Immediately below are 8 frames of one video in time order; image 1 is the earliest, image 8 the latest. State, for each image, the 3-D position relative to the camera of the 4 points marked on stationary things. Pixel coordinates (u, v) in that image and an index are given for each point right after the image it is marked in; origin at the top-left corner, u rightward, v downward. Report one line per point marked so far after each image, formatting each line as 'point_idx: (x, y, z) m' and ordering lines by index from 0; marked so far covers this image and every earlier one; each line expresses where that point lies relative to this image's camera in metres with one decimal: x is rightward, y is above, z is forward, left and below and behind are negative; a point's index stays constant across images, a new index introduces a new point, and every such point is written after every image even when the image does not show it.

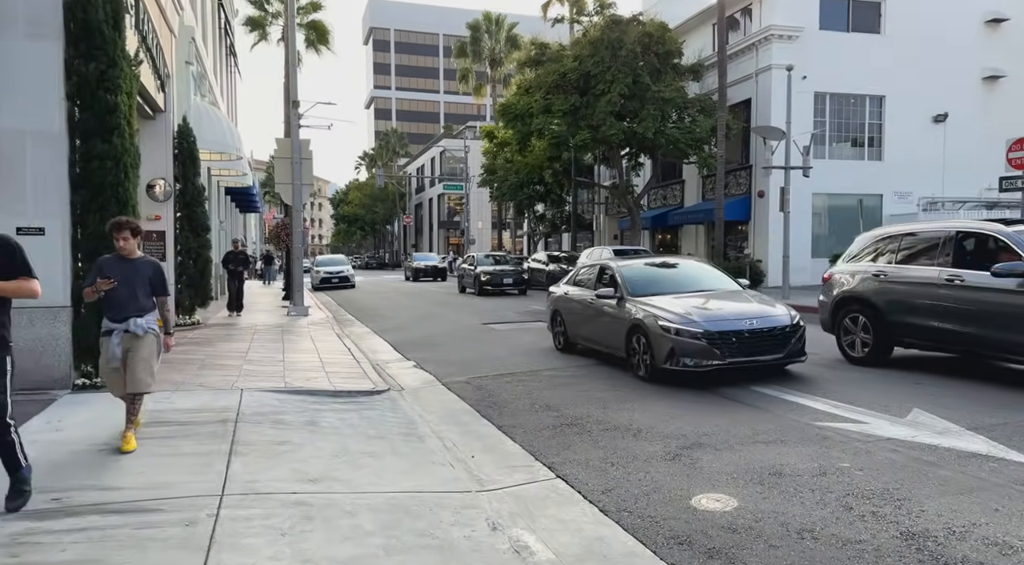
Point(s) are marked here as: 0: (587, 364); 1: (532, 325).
0: (+0.9, -1.0, +9.8) m
1: (+0.4, -0.8, +15.8) m
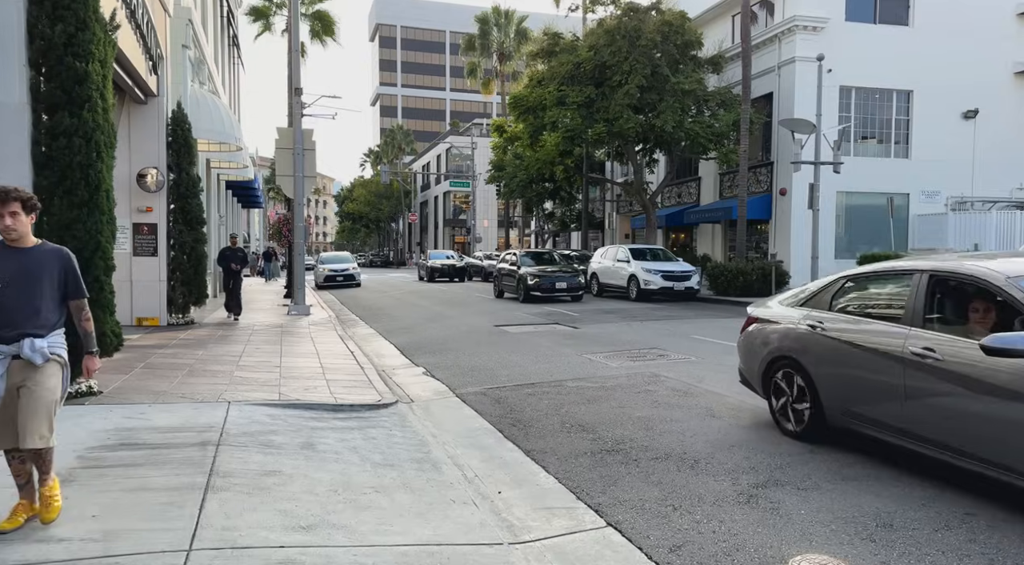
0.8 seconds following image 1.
0: (+1.2, -1.0, +8.8) m
1: (+0.7, -0.8, +14.8) m
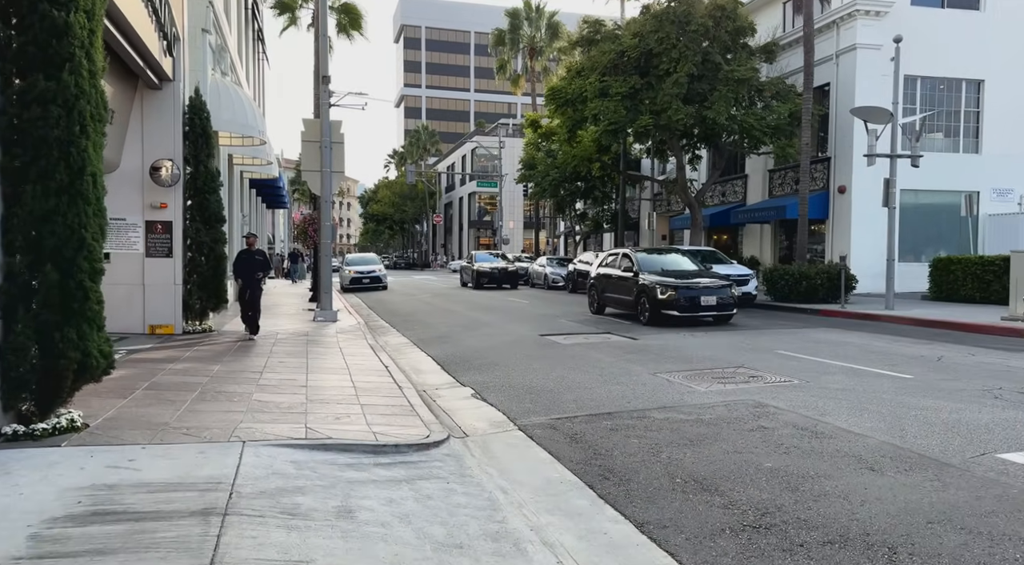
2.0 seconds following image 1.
0: (+1.8, -1.1, +7.3) m
1: (+1.5, -0.9, +13.3) m
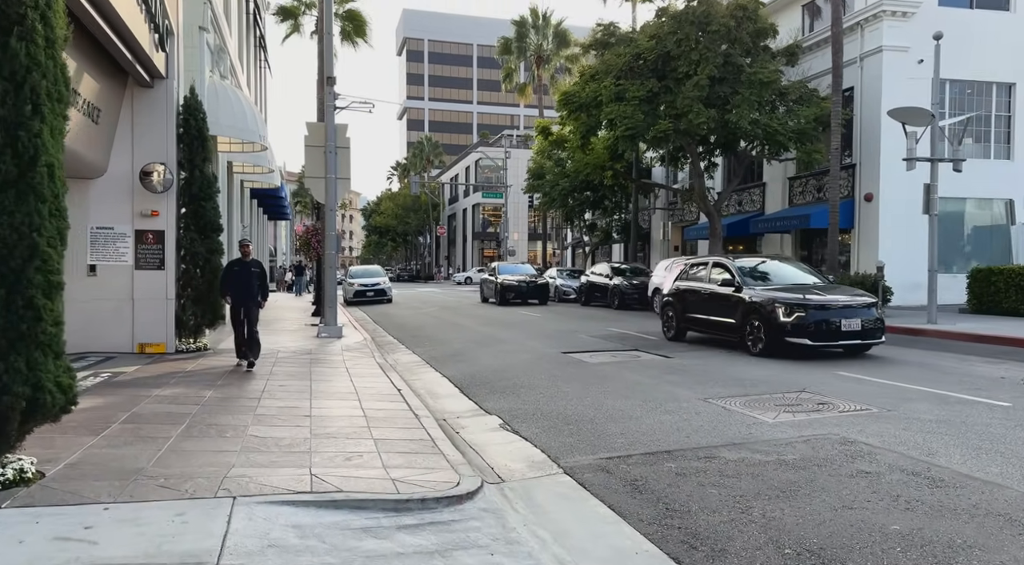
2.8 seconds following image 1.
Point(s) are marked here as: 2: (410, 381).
0: (+2.1, -1.2, +6.2) m
1: (+1.8, -1.1, +12.2) m
2: (-1.4, -1.3, +10.5) m
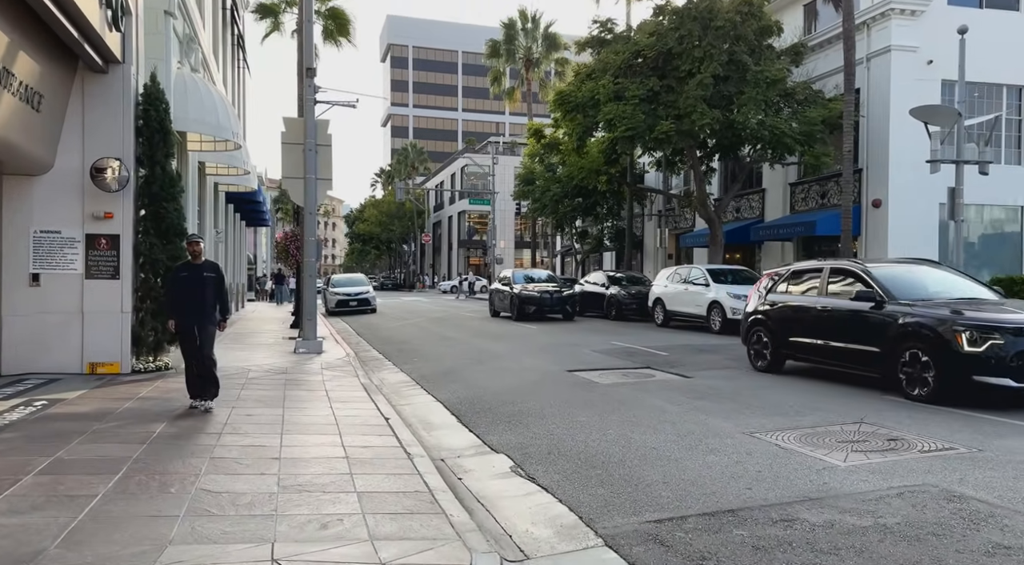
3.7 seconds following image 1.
0: (+2.3, -1.3, +5.0) m
1: (+1.8, -1.3, +11.0) m
2: (-1.3, -1.4, +9.2) m
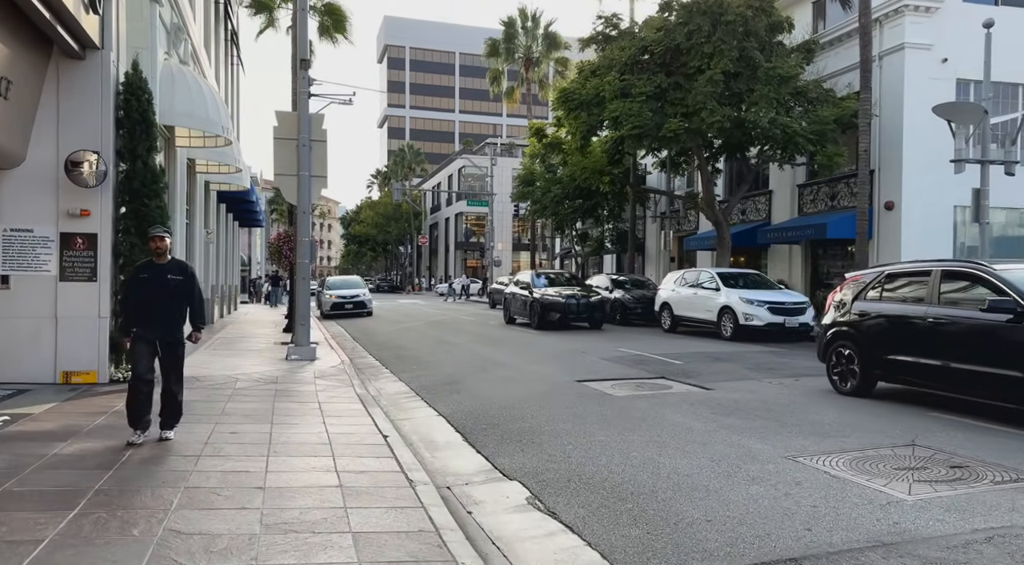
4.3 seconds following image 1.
0: (+2.4, -1.3, +4.3) m
1: (+1.9, -1.3, +10.3) m
2: (-1.2, -1.5, +8.5) m
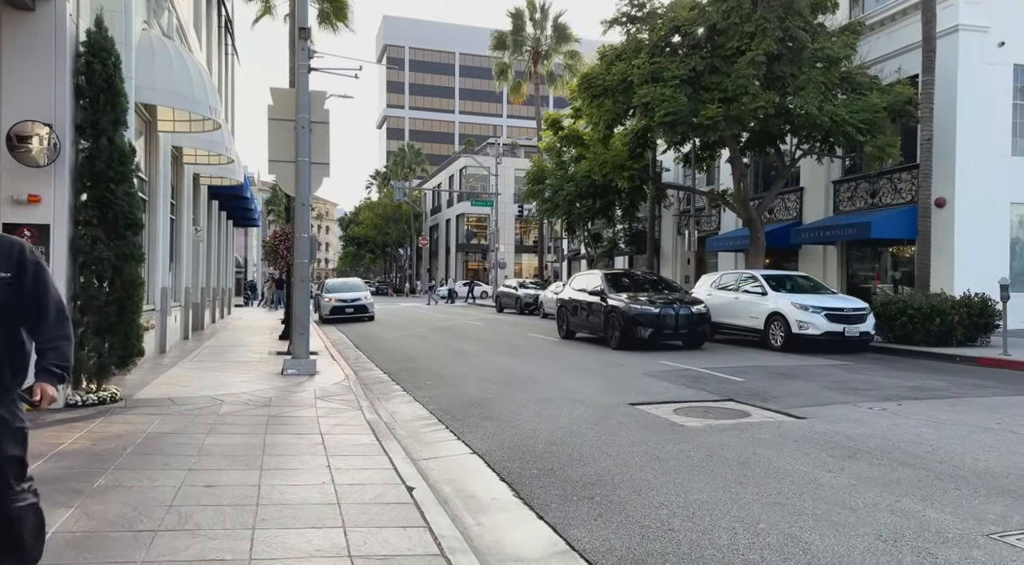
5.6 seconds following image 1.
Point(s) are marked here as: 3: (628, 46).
0: (+2.9, -1.4, +2.5) m
1: (+2.4, -1.4, +8.5) m
2: (-0.8, -1.5, +6.7) m
3: (+2.9, +5.8, +19.5) m
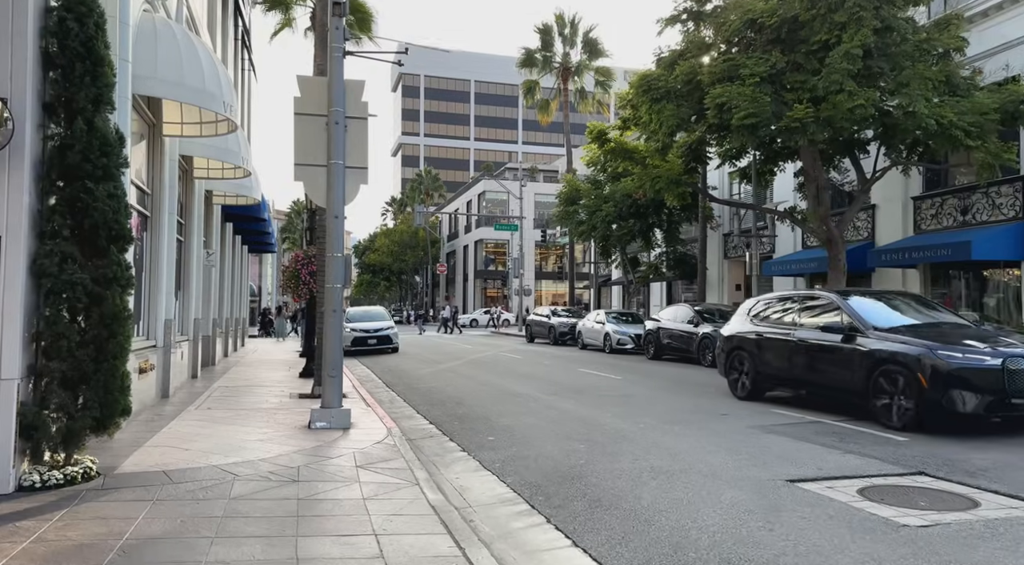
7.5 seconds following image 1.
0: (+3.7, -1.4, 0.0) m
1: (+3.3, -1.6, +6.0) m
2: (+0.2, -1.7, +4.3) m
3: (+4.0, +5.2, +17.3) m
